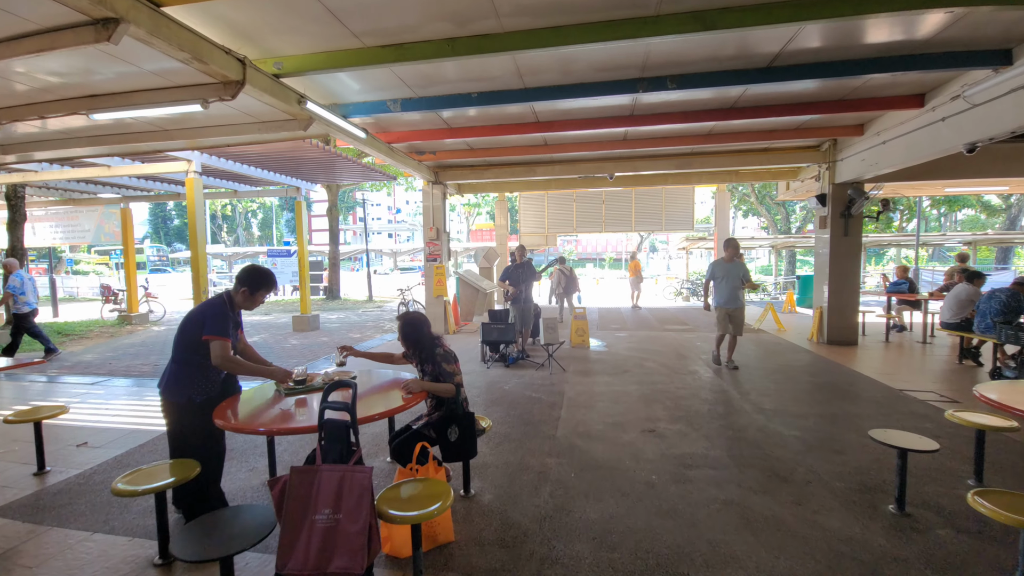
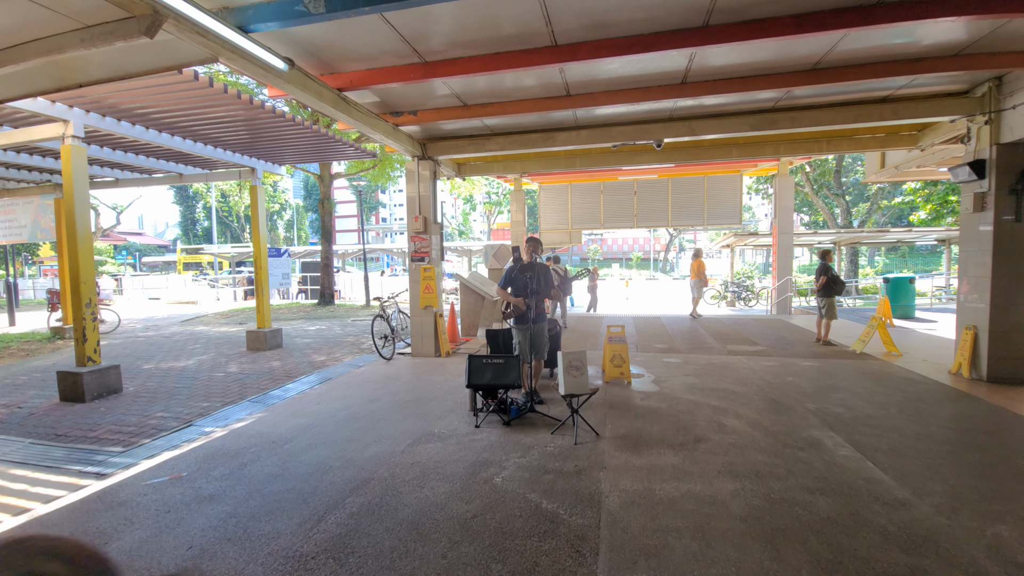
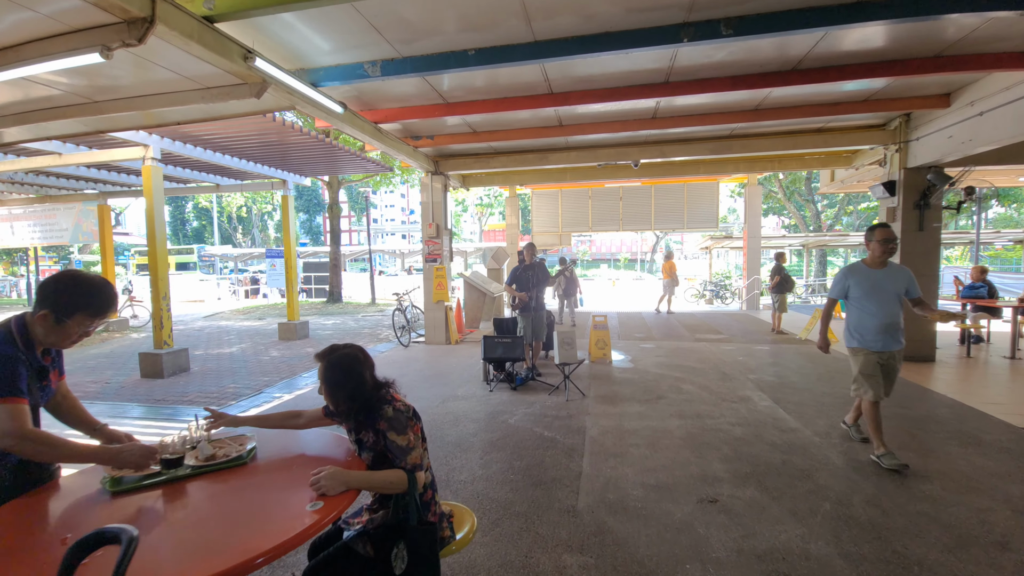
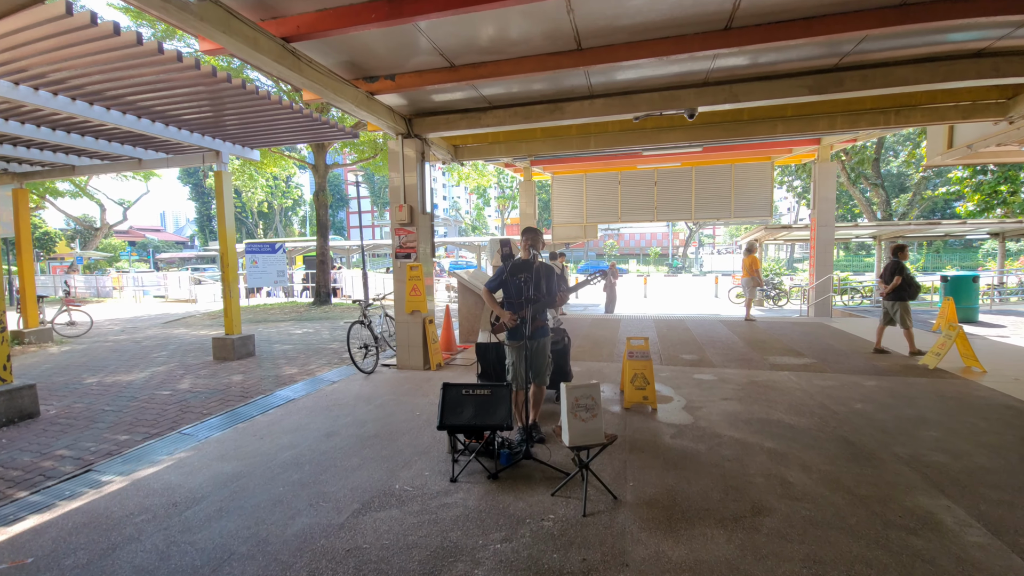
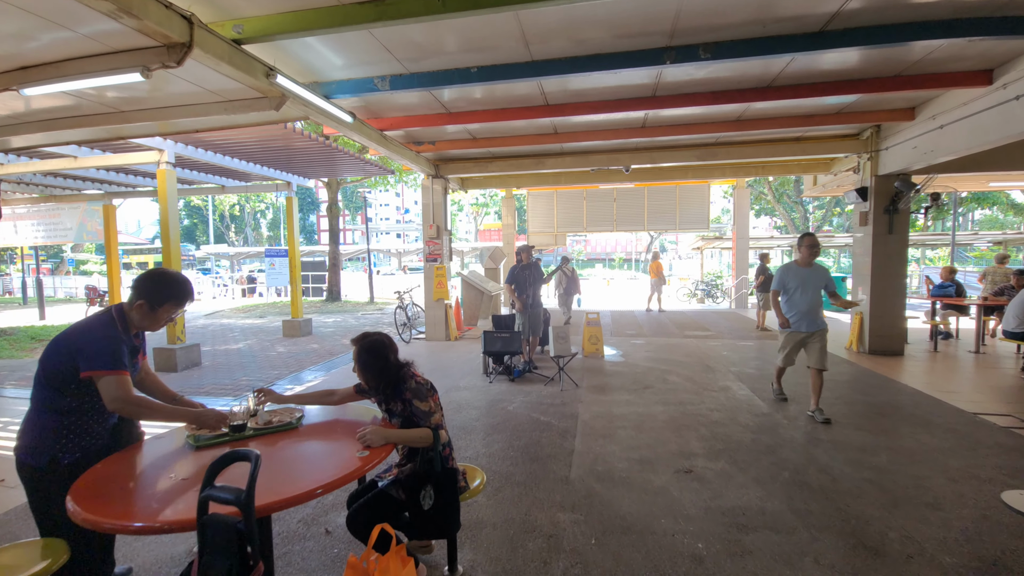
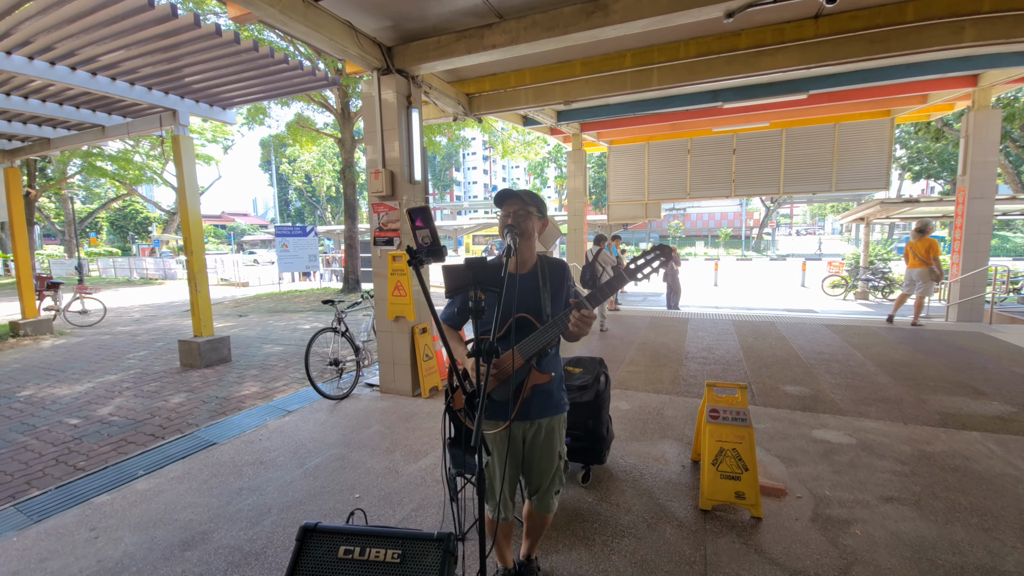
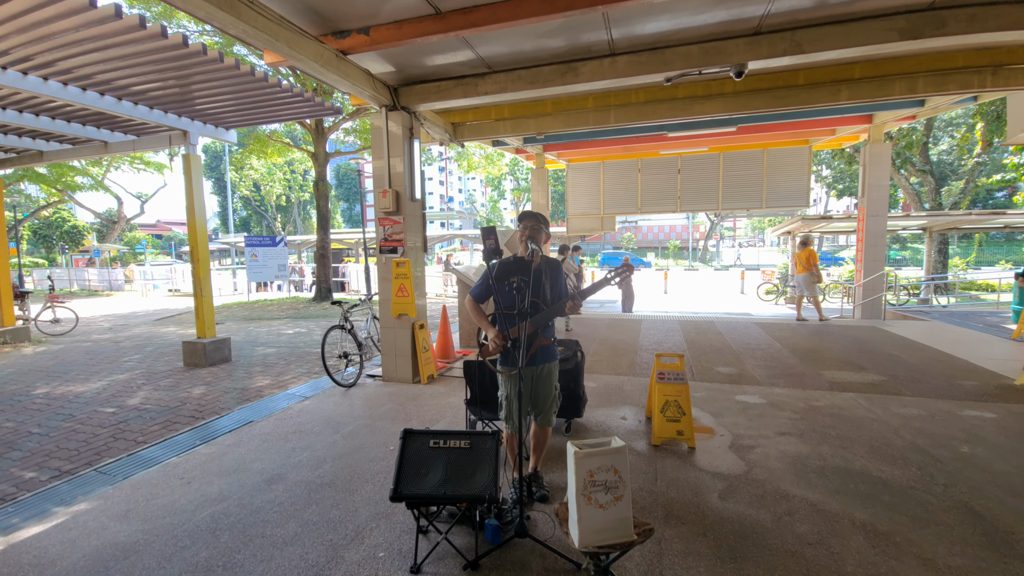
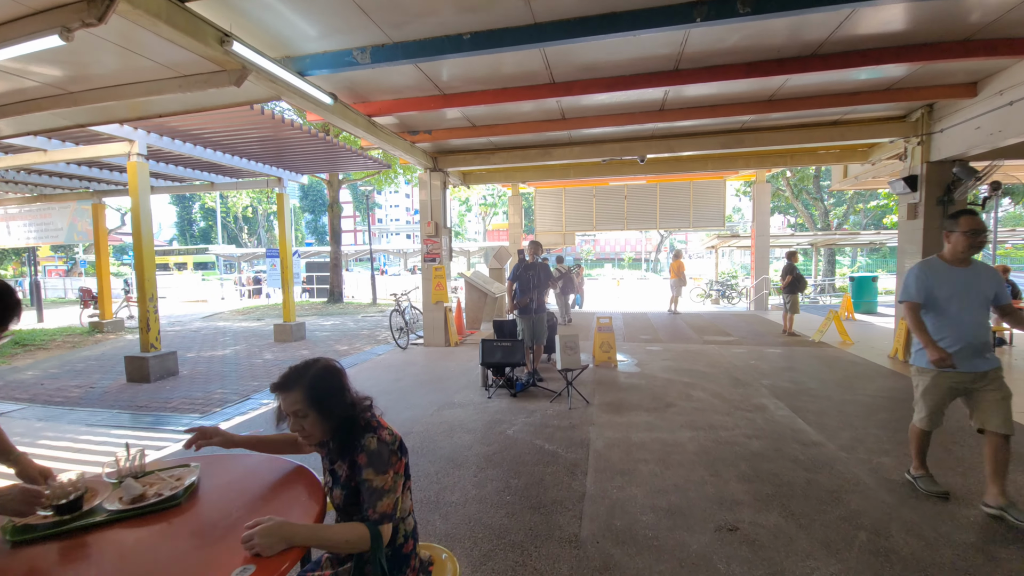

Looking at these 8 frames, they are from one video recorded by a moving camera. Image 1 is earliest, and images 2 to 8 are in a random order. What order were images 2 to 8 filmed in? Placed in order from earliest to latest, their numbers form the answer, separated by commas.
5, 3, 8, 2, 4, 7, 6
